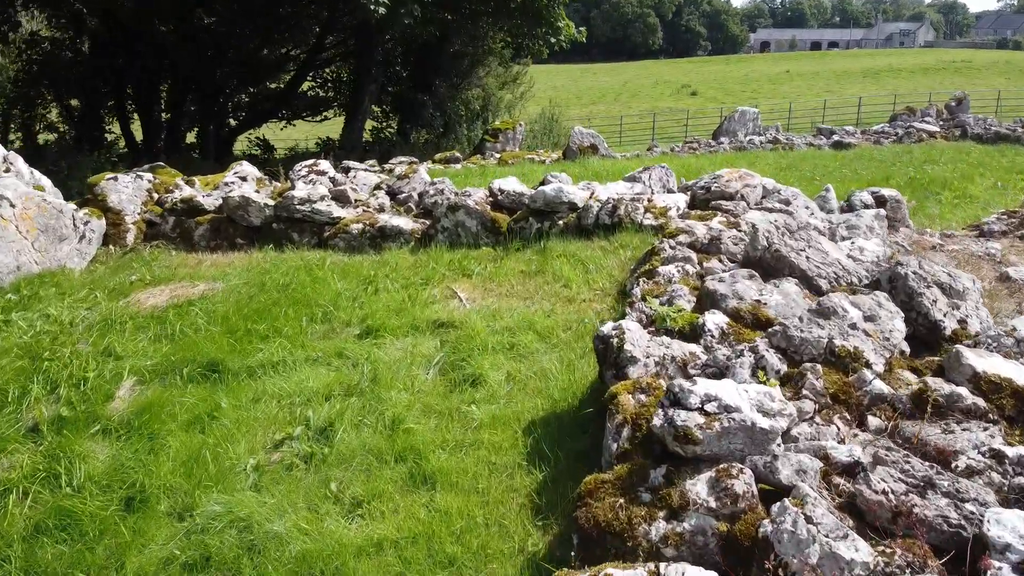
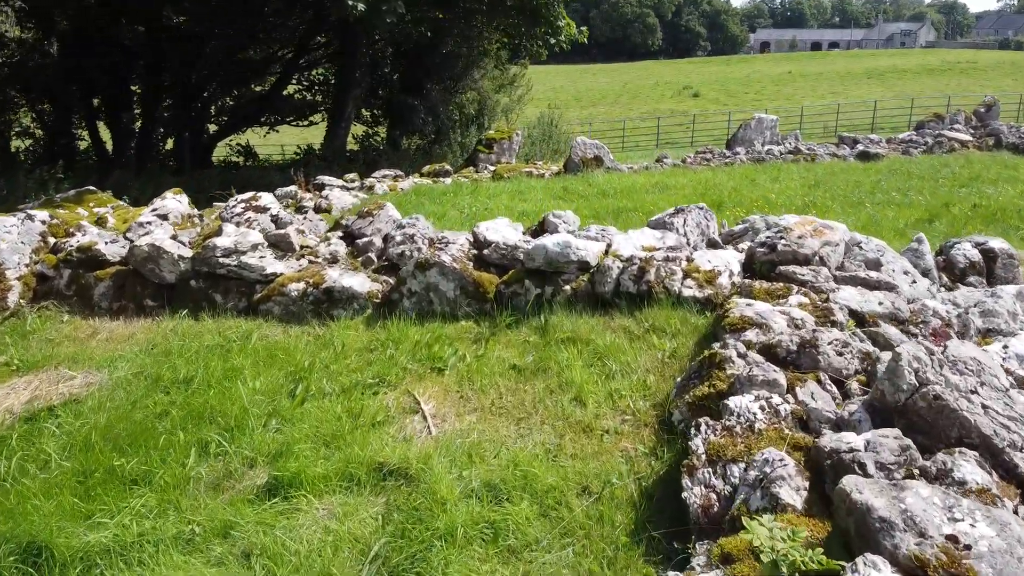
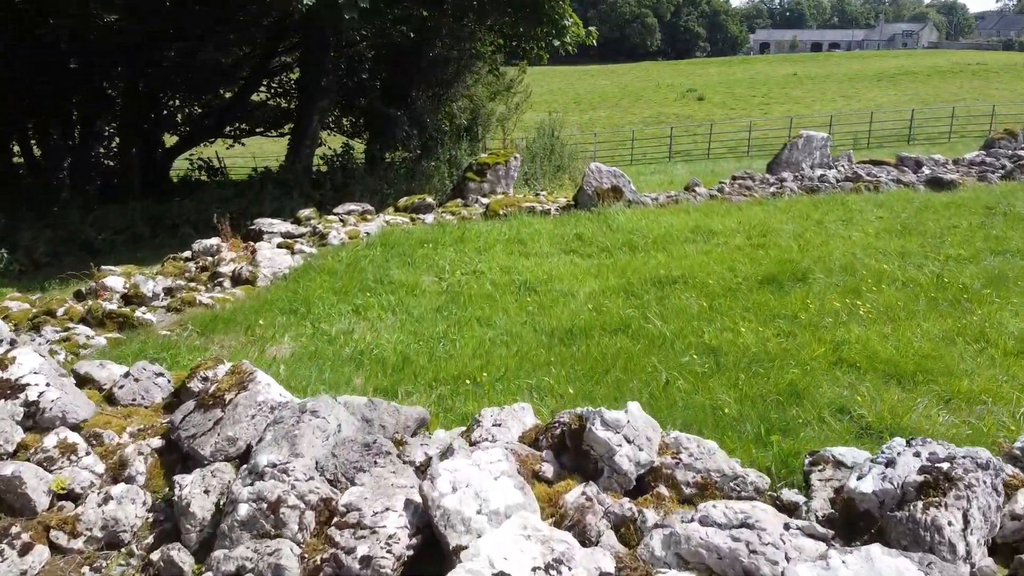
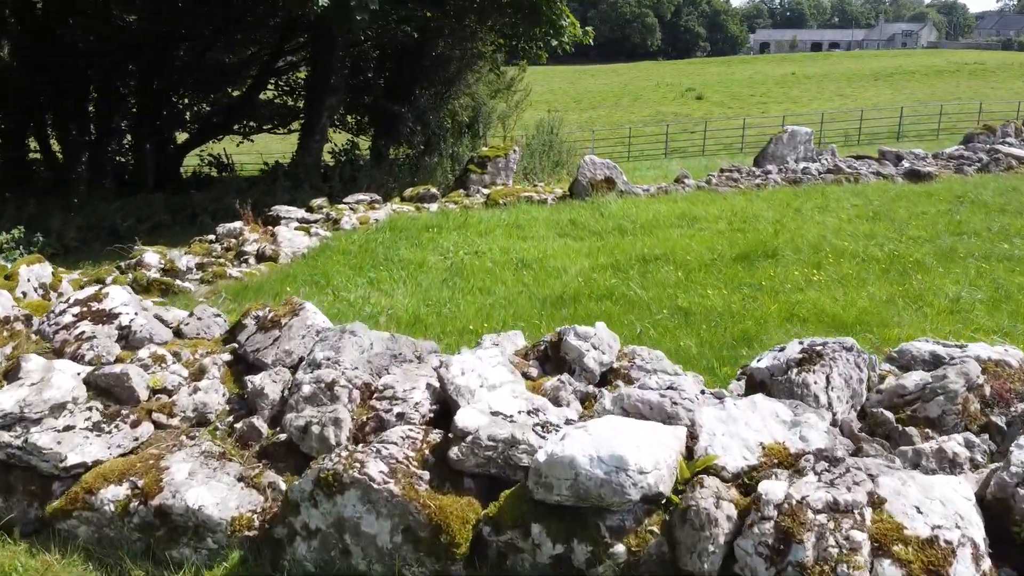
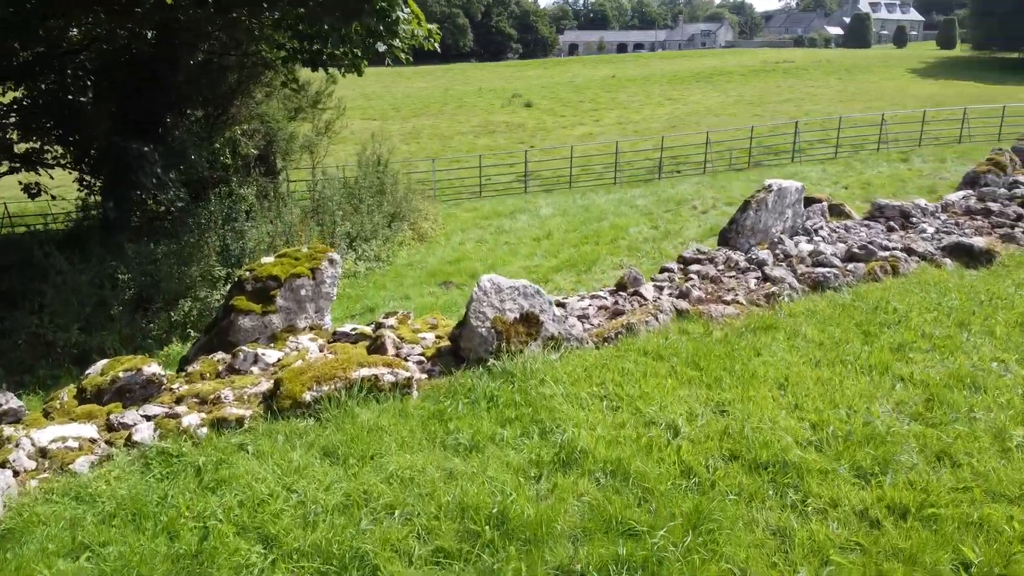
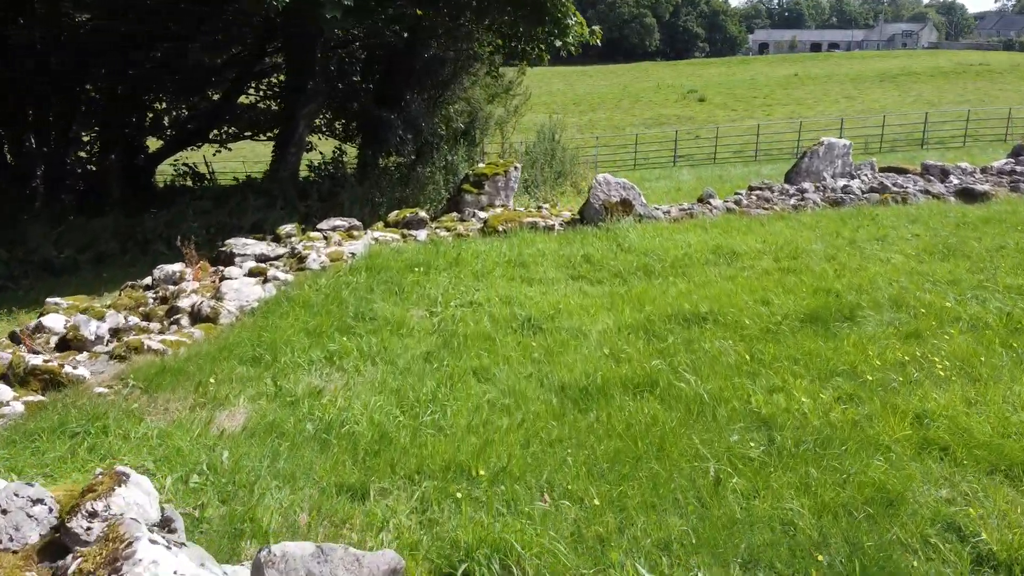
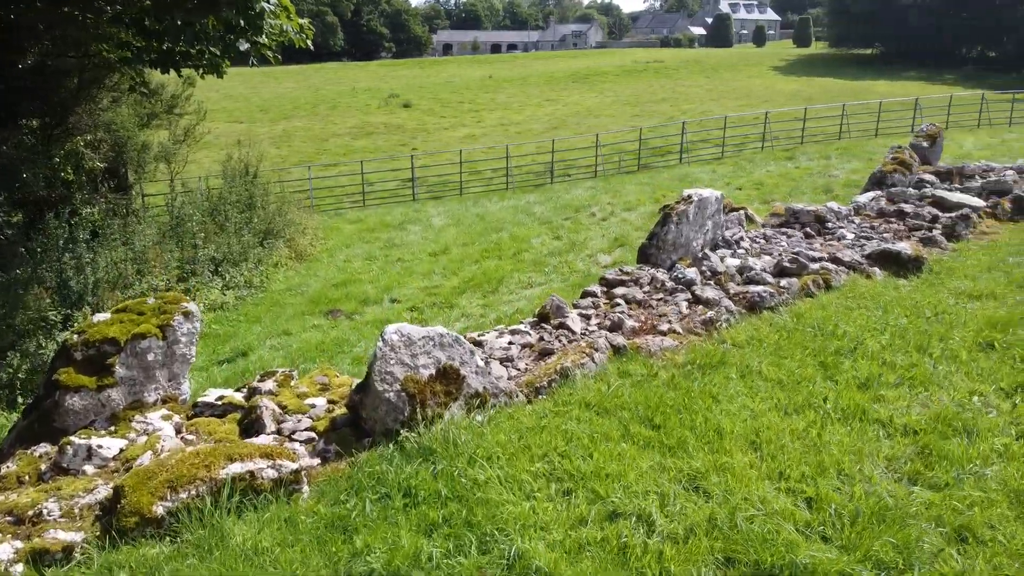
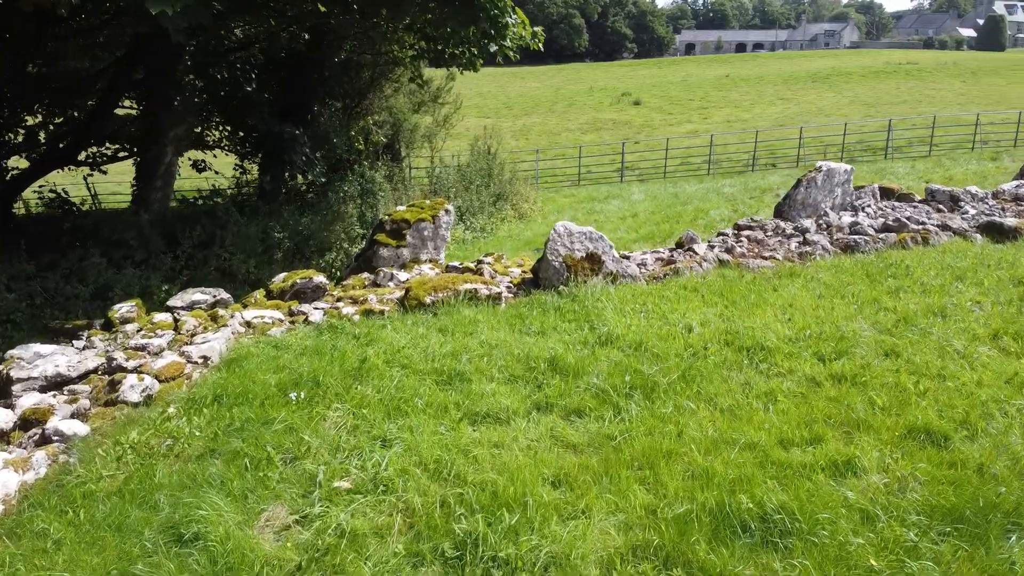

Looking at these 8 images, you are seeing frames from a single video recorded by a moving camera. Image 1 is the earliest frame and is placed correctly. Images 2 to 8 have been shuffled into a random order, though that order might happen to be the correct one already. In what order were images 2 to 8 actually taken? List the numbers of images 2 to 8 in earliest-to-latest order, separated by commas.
2, 4, 3, 6, 8, 5, 7
